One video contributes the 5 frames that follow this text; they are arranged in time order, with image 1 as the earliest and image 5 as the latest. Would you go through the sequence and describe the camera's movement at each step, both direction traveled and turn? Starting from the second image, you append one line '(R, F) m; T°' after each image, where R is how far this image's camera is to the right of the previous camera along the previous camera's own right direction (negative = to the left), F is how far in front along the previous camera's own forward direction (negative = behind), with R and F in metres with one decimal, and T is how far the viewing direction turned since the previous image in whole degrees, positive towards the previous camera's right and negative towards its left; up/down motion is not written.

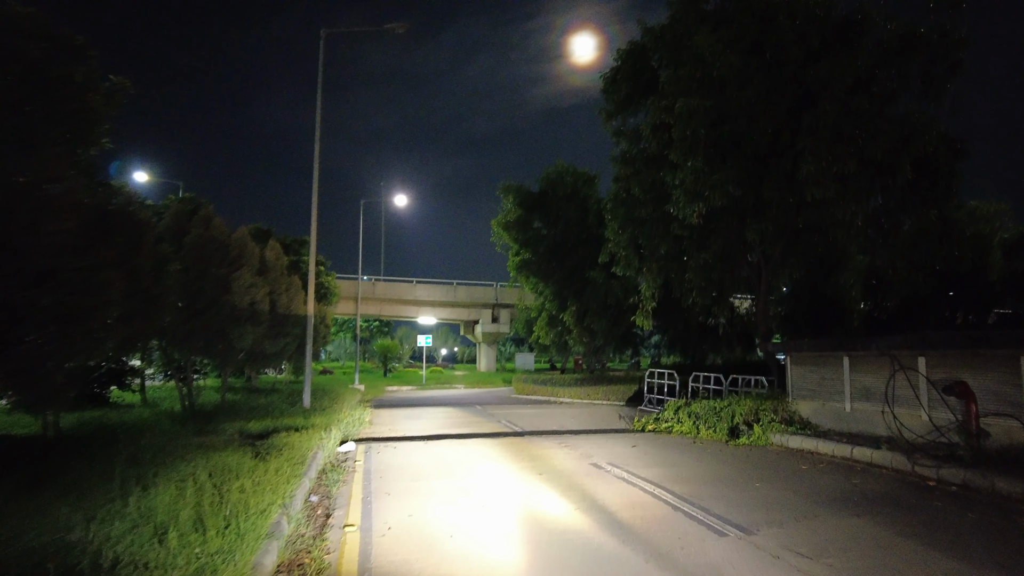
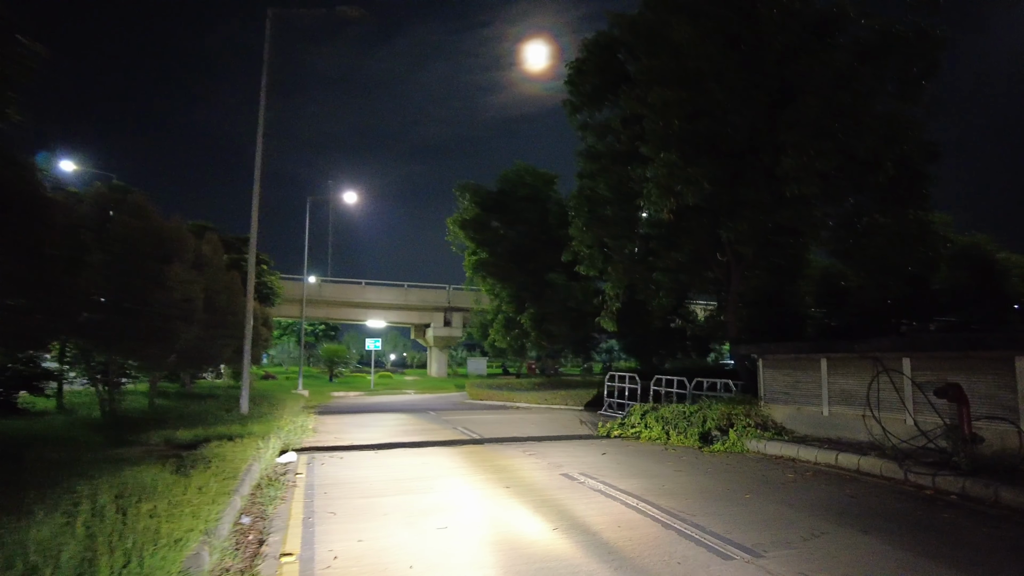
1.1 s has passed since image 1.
(-0.2, +0.9) m; +4°
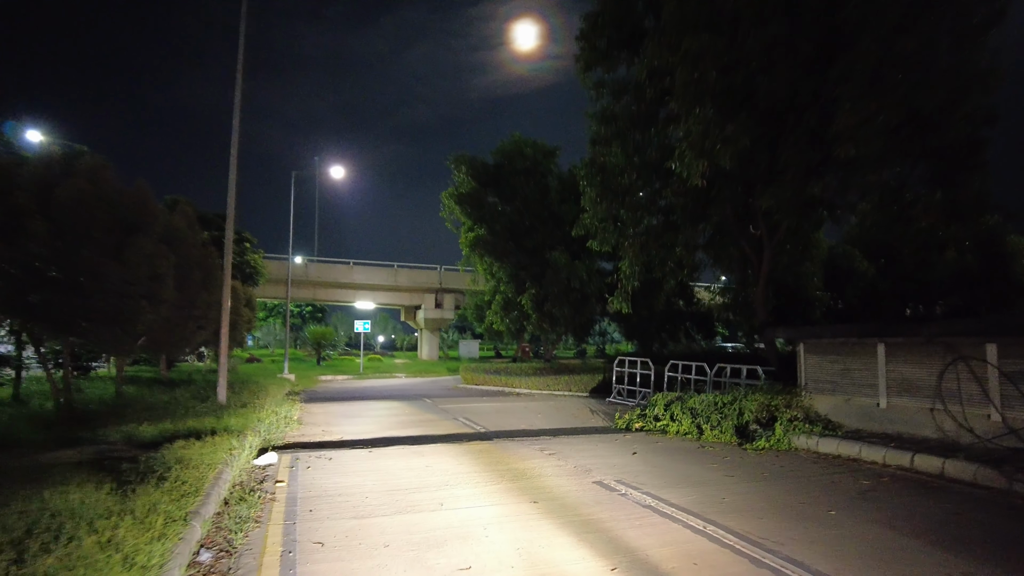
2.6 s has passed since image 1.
(-0.4, +1.5) m; +1°
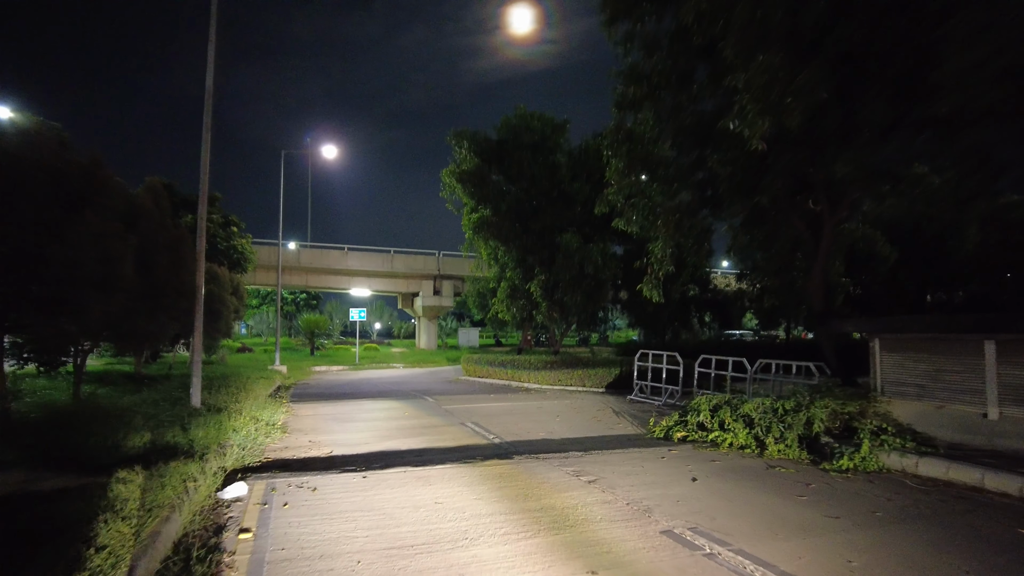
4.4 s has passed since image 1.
(-0.3, +1.8) m; 0°
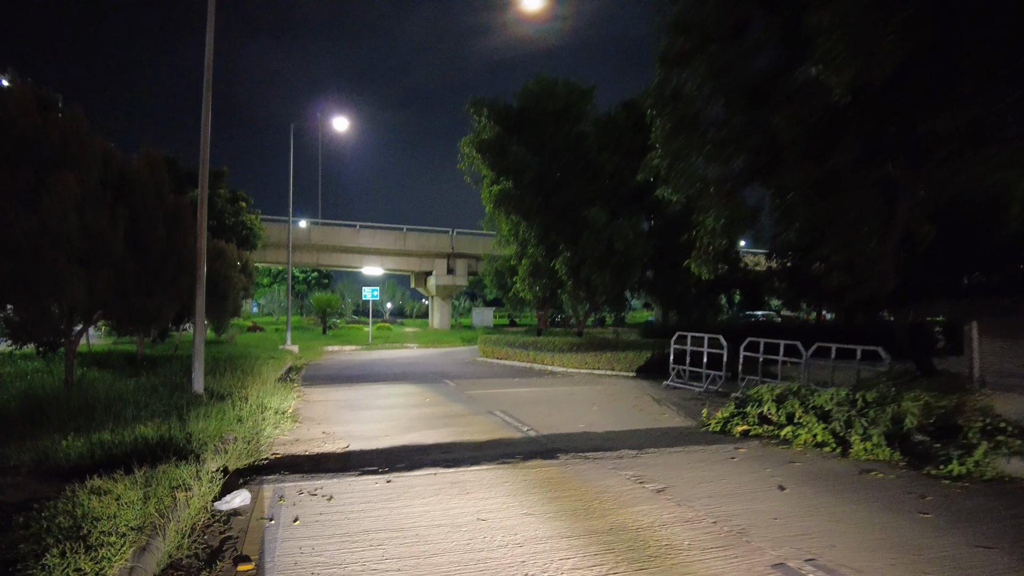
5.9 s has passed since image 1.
(-0.4, +1.2) m; -1°
